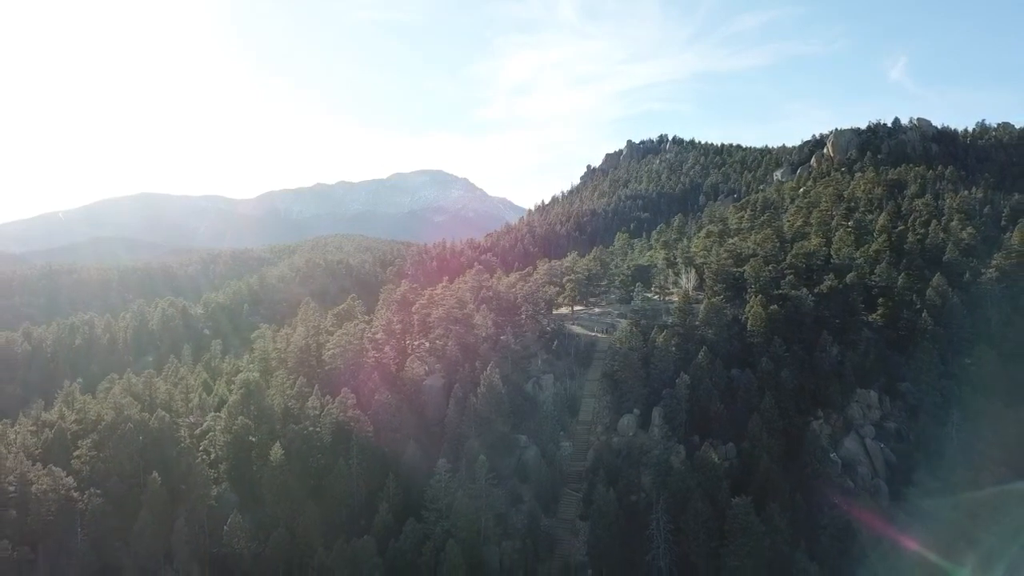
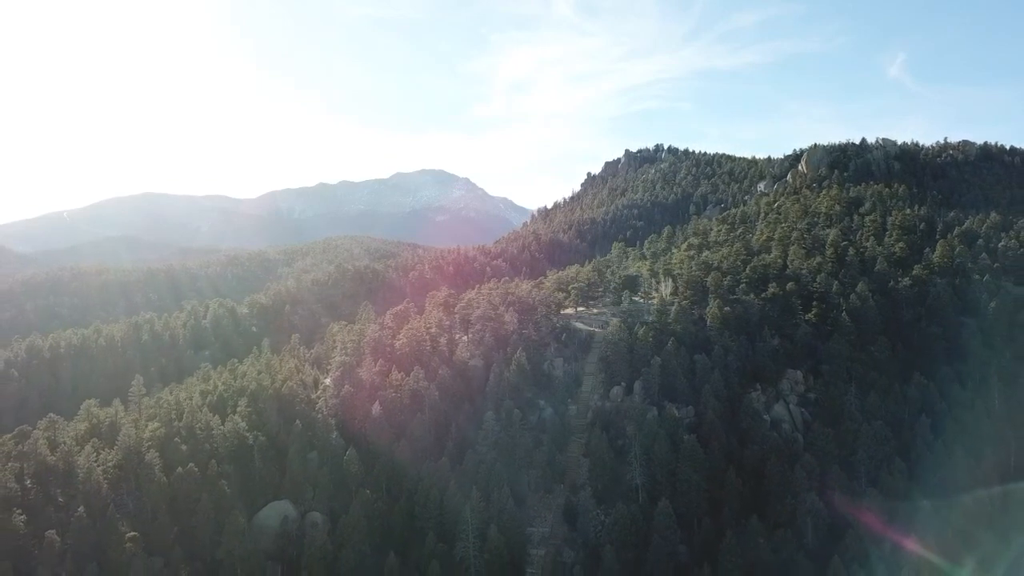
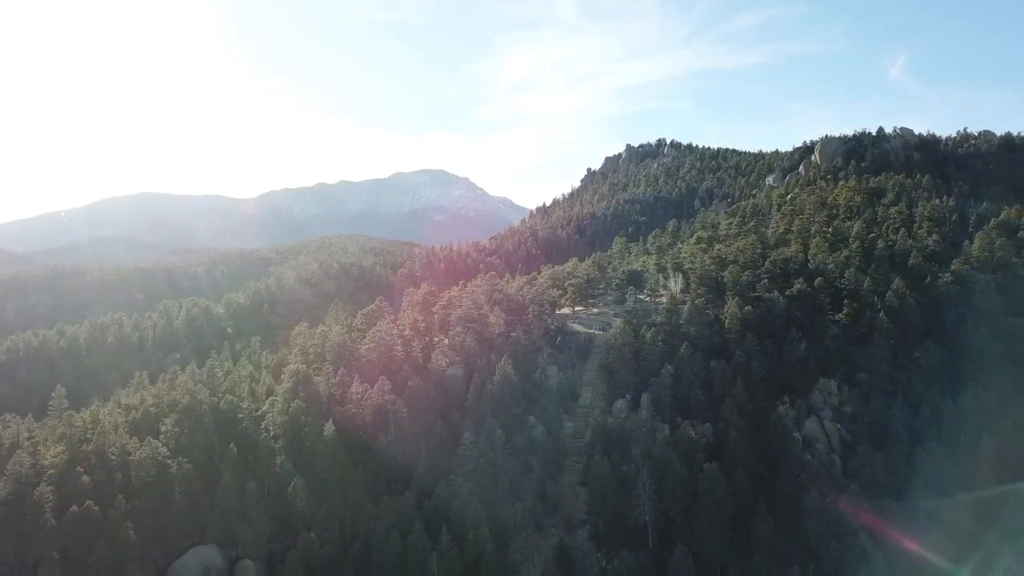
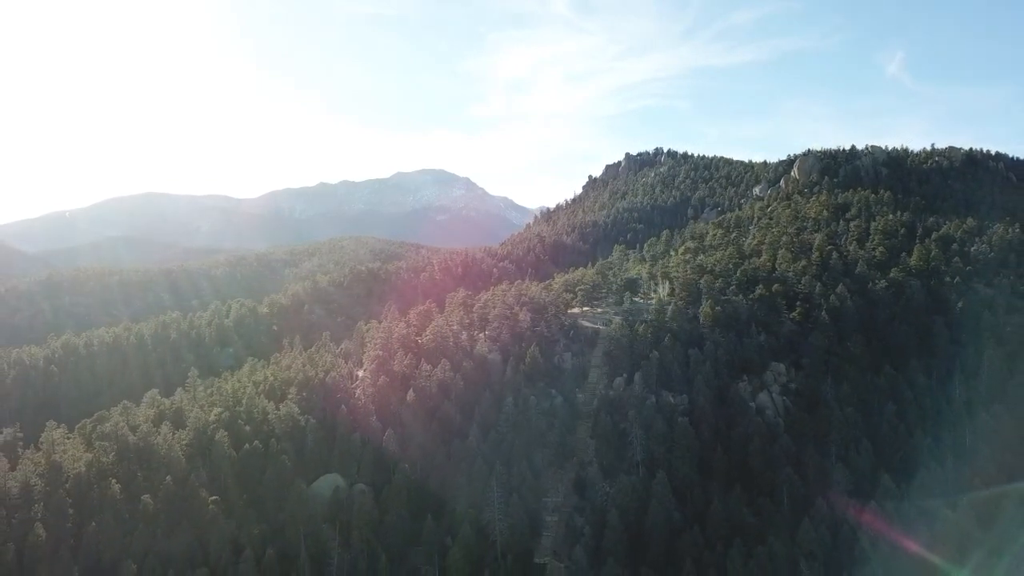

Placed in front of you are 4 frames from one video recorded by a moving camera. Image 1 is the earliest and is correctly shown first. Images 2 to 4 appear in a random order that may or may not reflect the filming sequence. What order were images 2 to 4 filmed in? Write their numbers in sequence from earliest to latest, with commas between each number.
3, 2, 4
